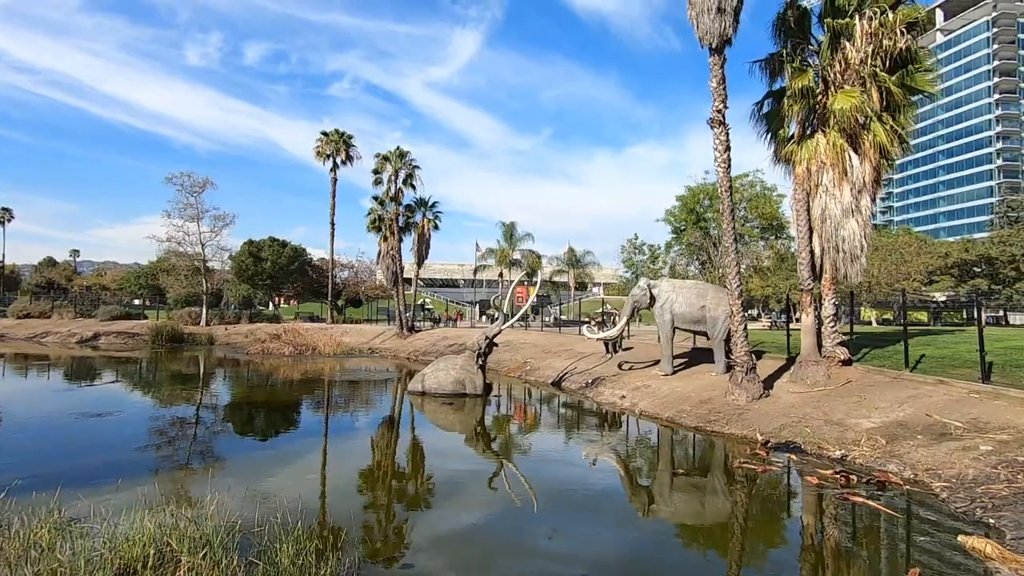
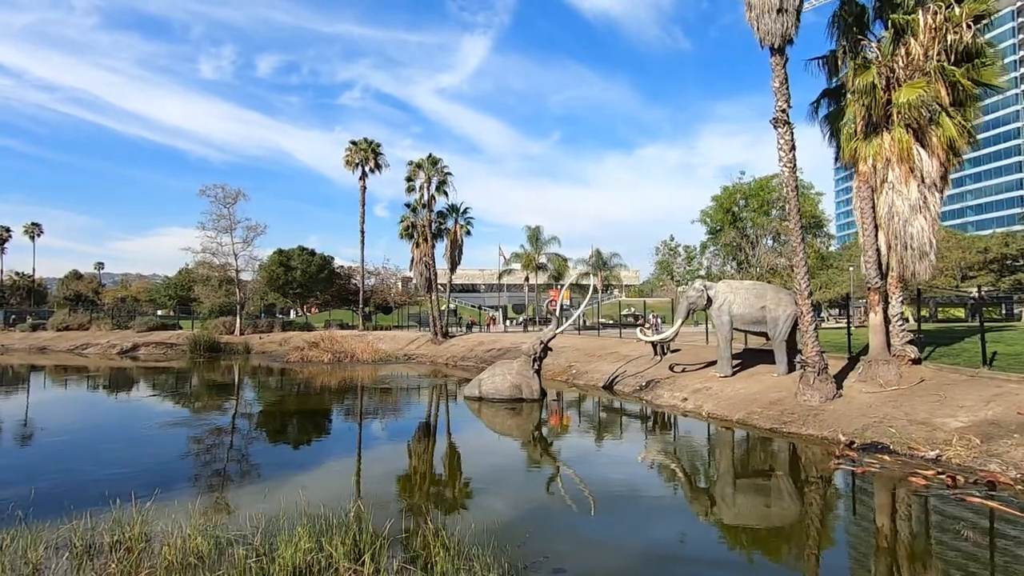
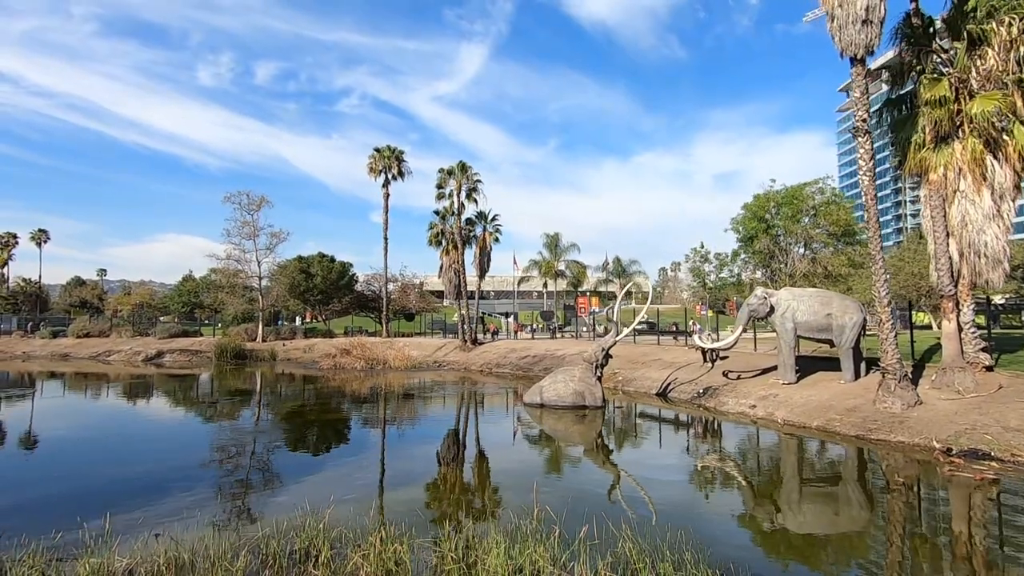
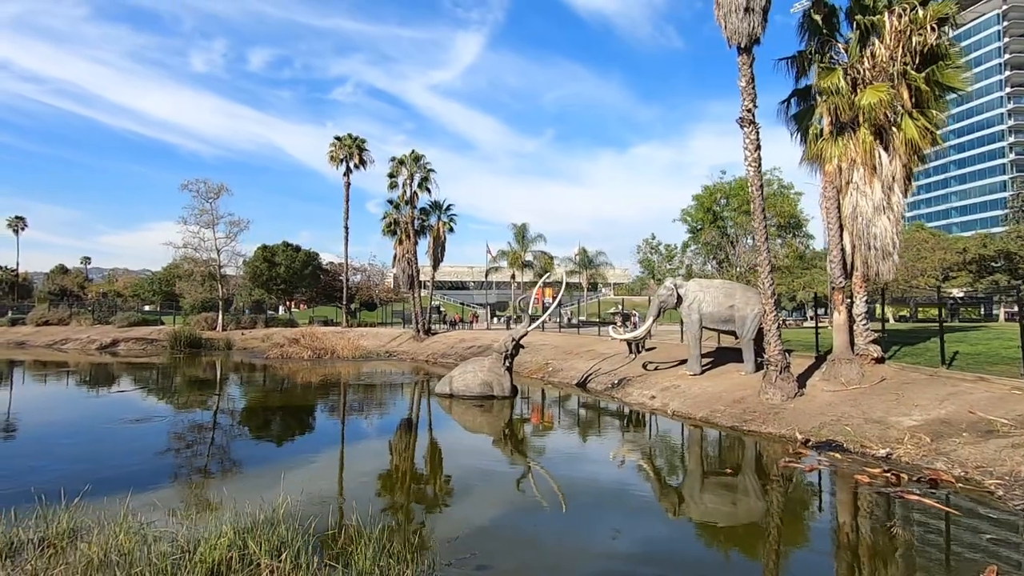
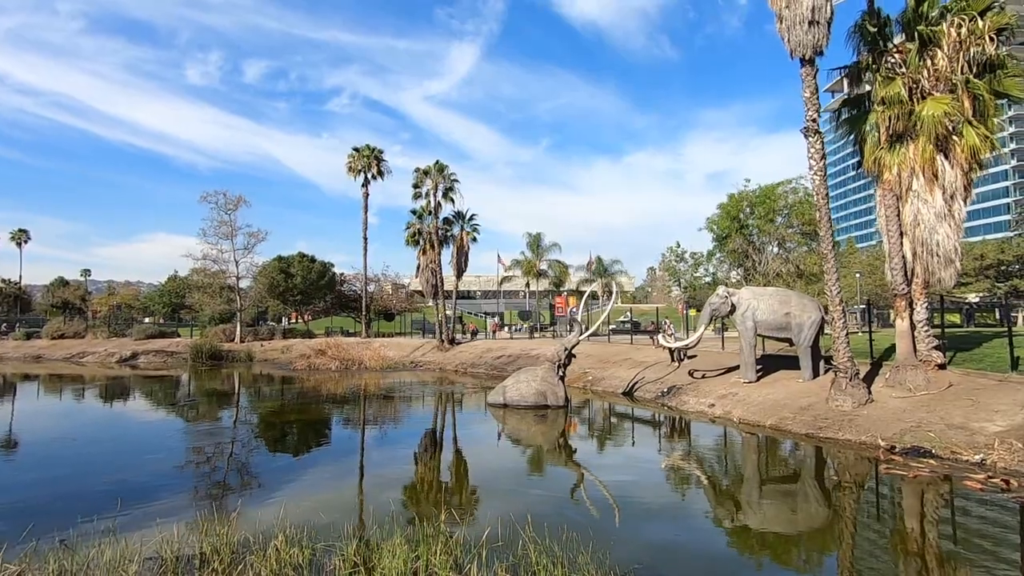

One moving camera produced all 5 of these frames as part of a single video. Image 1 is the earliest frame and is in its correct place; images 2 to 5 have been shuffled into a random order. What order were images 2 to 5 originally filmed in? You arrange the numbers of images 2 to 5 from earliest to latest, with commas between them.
4, 2, 5, 3
